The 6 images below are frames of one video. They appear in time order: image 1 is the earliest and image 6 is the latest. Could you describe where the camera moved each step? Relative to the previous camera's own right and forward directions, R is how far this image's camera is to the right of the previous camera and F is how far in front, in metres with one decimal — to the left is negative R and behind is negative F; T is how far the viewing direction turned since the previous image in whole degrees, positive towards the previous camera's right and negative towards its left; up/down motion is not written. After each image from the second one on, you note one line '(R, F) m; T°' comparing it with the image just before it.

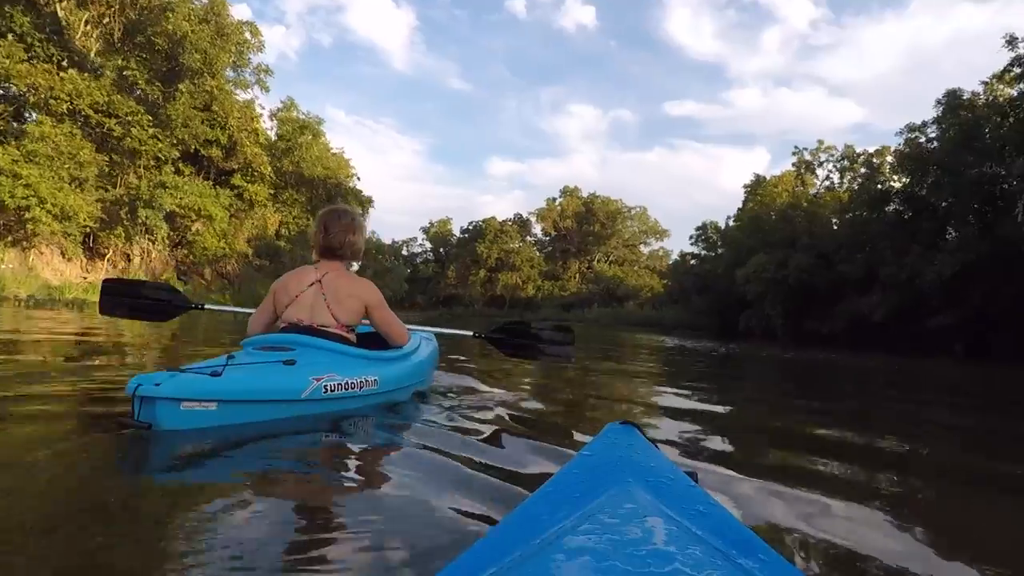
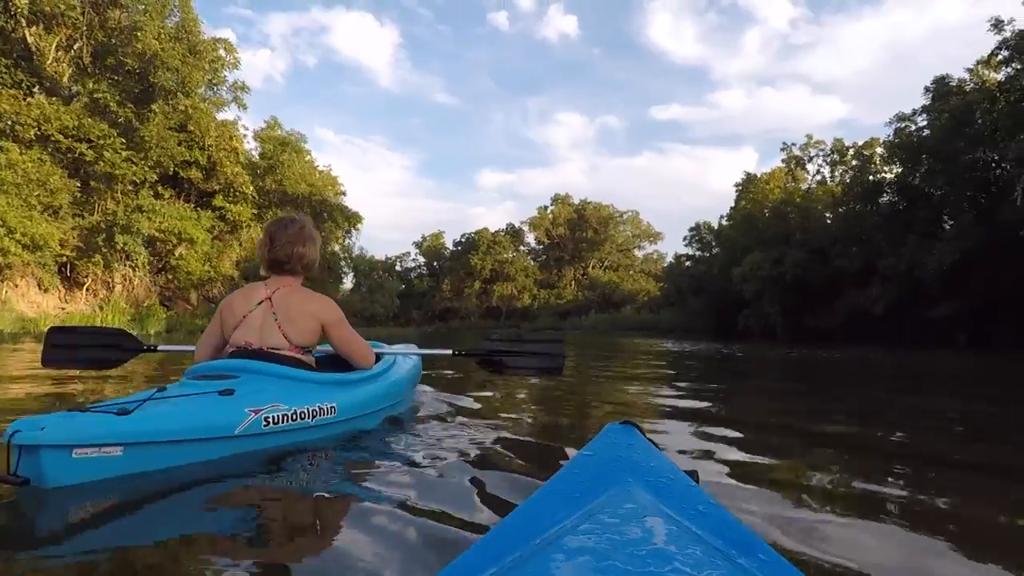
(0.0, +0.2) m; 0°
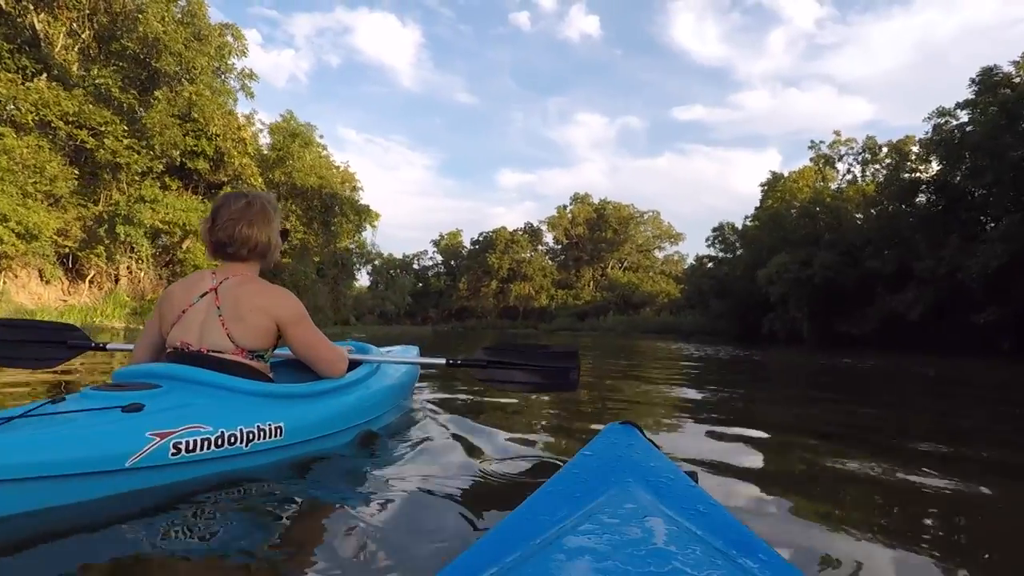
(0.0, +0.3) m; -2°
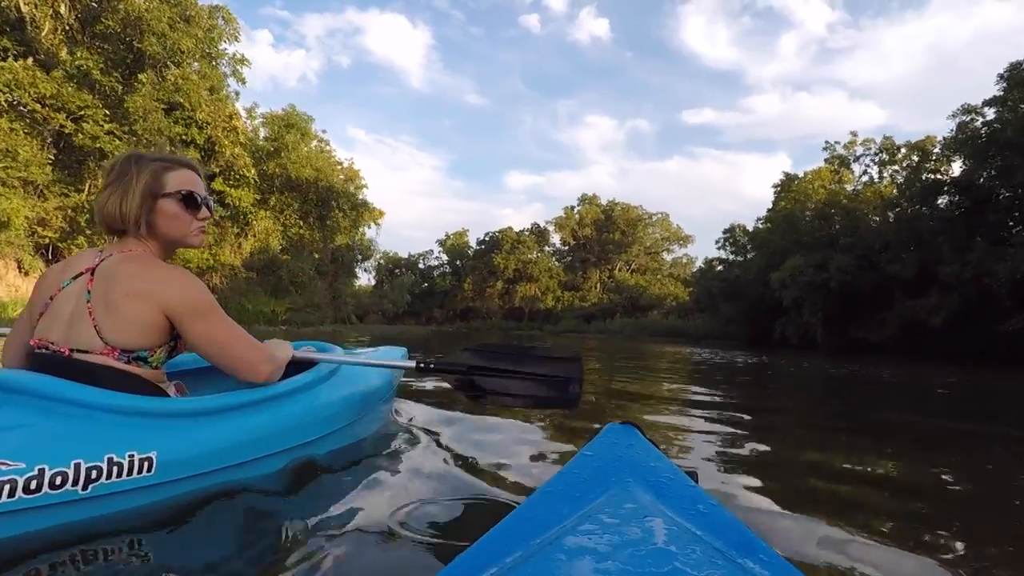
(0.0, +0.4) m; -1°
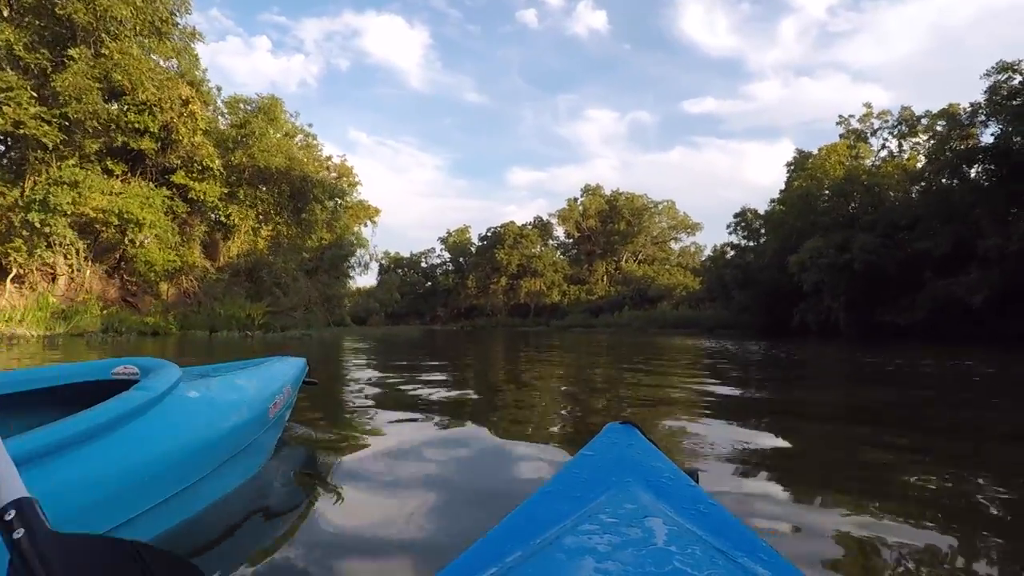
(+0.1, +0.7) m; -1°
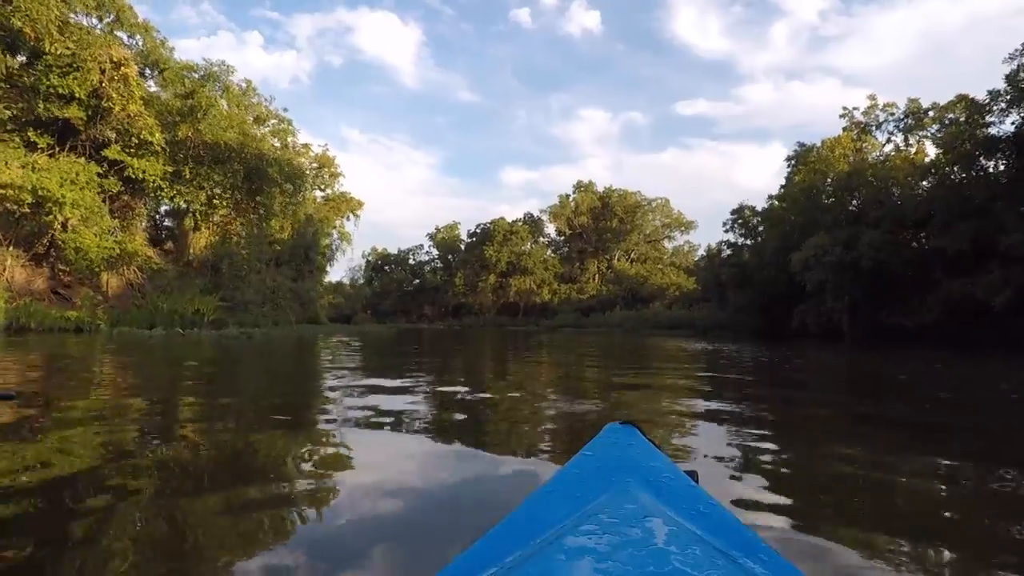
(+0.1, +0.7) m; +1°
